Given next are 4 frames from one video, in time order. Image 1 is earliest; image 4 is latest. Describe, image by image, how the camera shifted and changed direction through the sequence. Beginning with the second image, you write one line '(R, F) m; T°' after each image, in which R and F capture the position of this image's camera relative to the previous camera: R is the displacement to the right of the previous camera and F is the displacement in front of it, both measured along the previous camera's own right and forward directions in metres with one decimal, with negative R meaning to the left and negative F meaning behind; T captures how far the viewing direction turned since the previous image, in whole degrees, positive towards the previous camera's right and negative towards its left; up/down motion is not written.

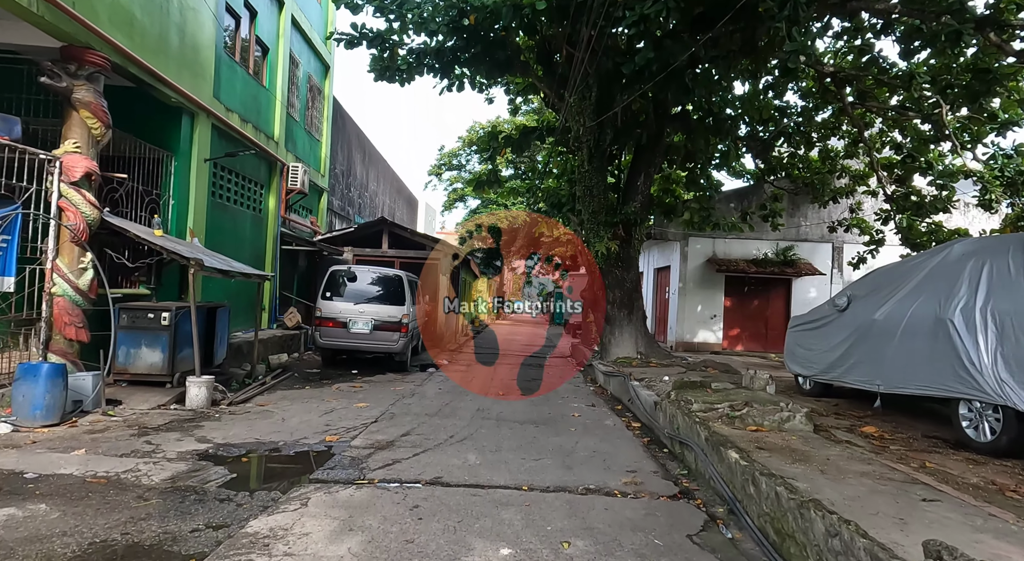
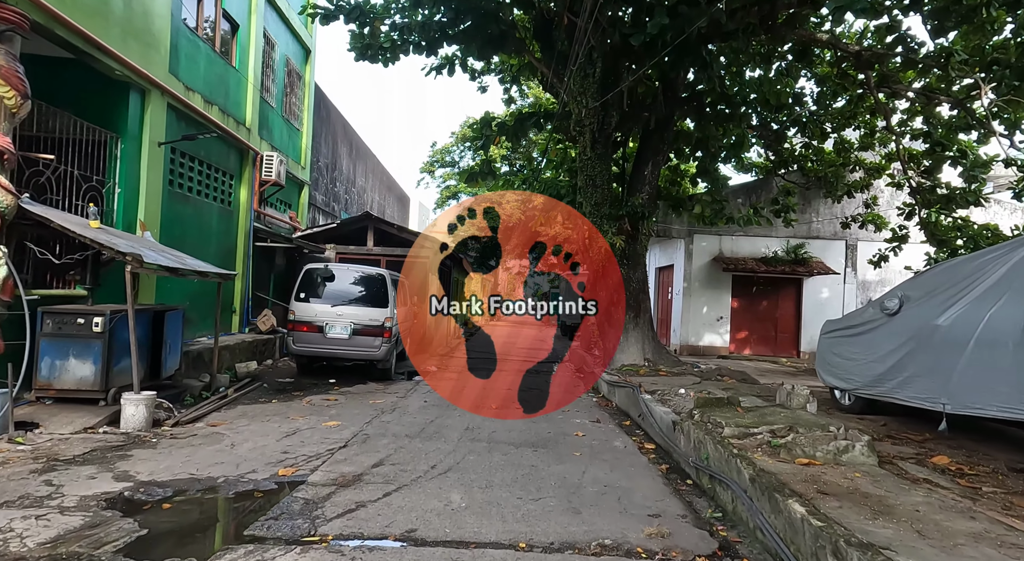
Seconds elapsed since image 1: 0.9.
(0.0, +0.9) m; +1°
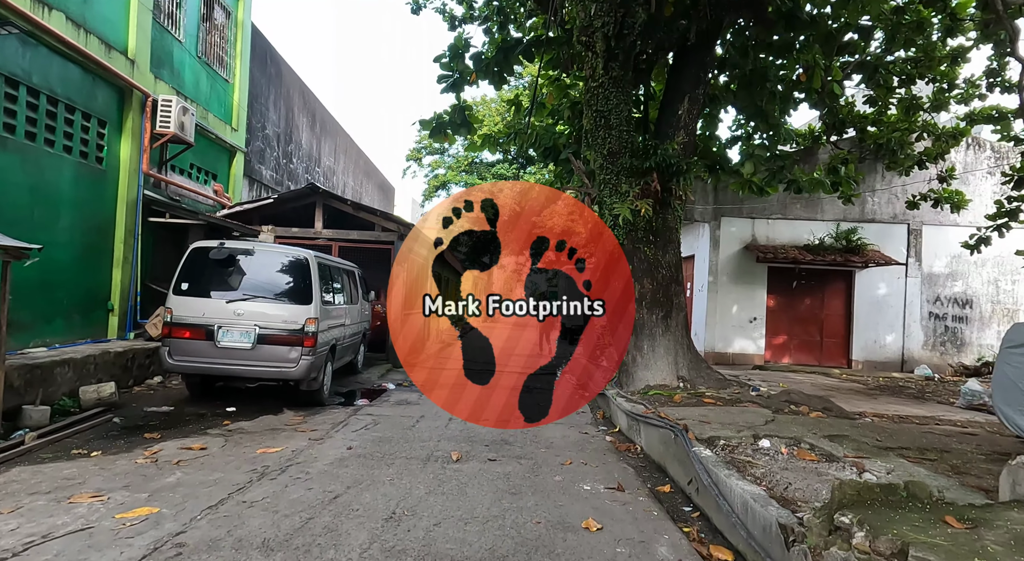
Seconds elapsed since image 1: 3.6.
(+0.3, +2.8) m; 0°
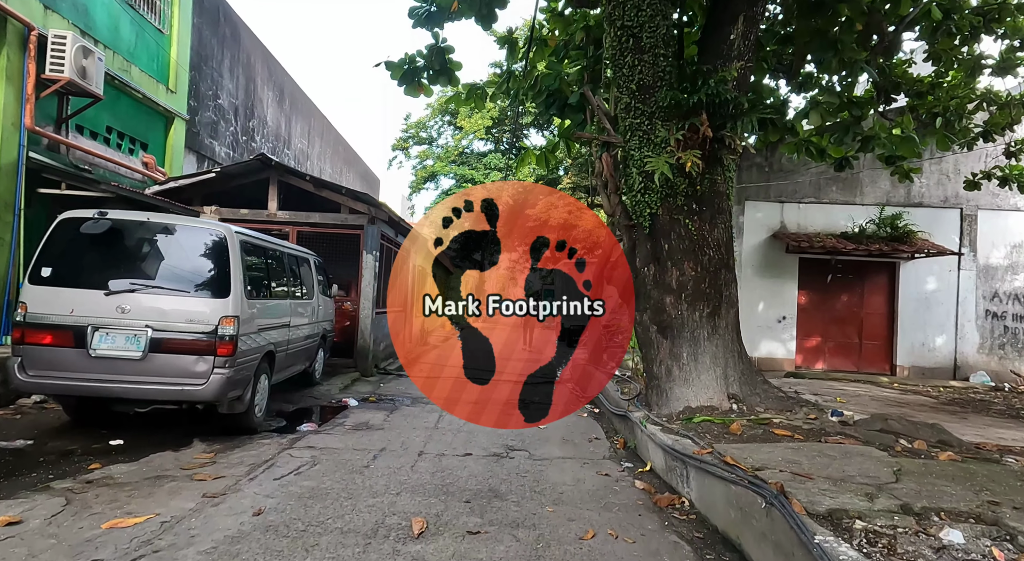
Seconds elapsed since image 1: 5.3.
(0.0, +1.7) m; +1°
